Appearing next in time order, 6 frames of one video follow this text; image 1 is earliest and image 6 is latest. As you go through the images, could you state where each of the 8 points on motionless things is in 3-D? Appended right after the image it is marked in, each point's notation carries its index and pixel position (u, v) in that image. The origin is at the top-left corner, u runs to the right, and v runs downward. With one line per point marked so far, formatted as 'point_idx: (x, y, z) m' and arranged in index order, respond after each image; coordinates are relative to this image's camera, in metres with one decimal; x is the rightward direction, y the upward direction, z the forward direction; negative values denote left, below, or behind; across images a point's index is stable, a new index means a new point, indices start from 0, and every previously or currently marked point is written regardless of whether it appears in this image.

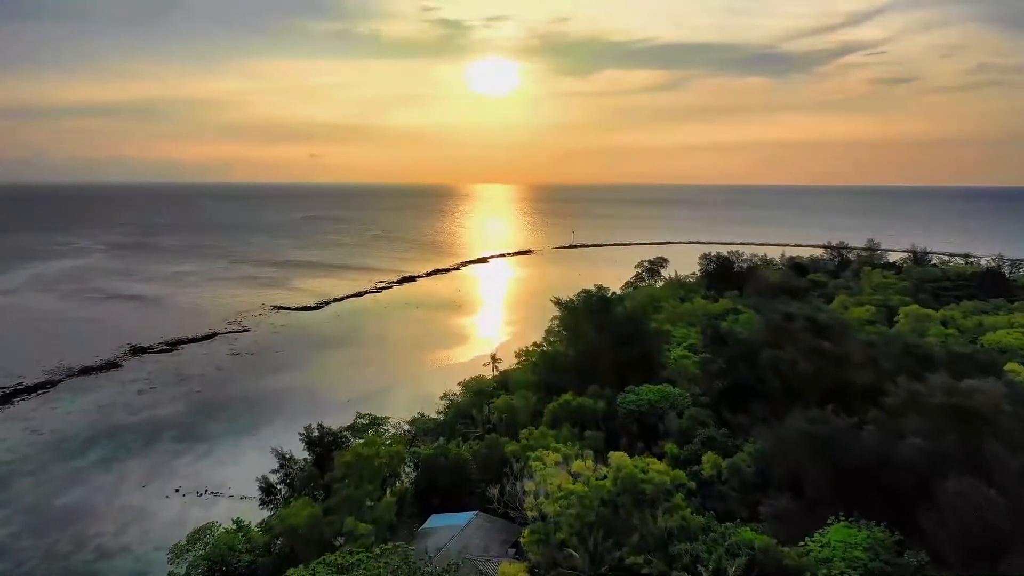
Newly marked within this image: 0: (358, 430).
0: (-4.7, -4.4, +17.7) m
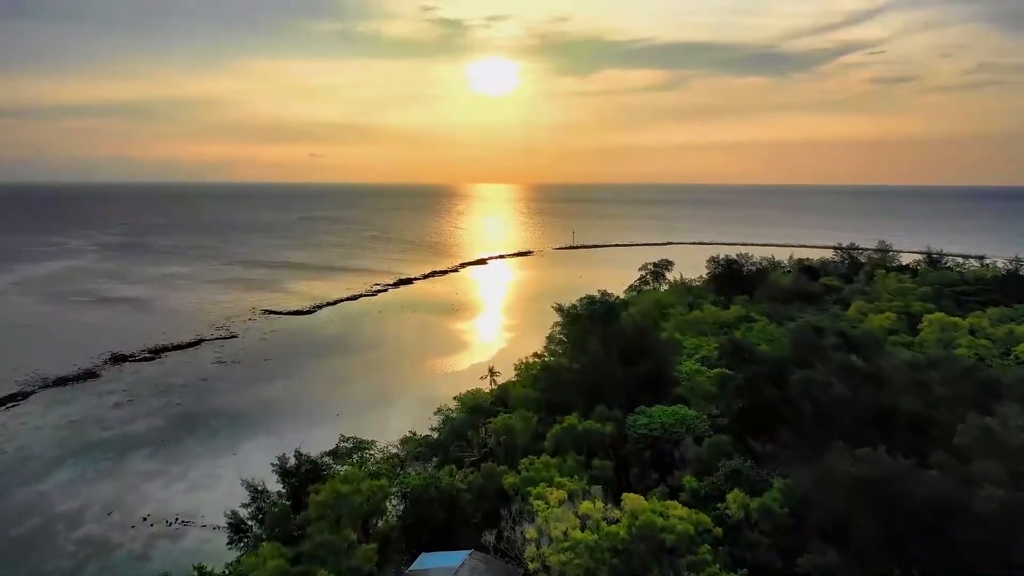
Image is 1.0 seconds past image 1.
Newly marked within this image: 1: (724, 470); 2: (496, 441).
0: (-4.7, -4.7, +16.0) m
1: (+4.5, -3.9, +12.5) m
2: (-0.5, -4.4, +16.7) m
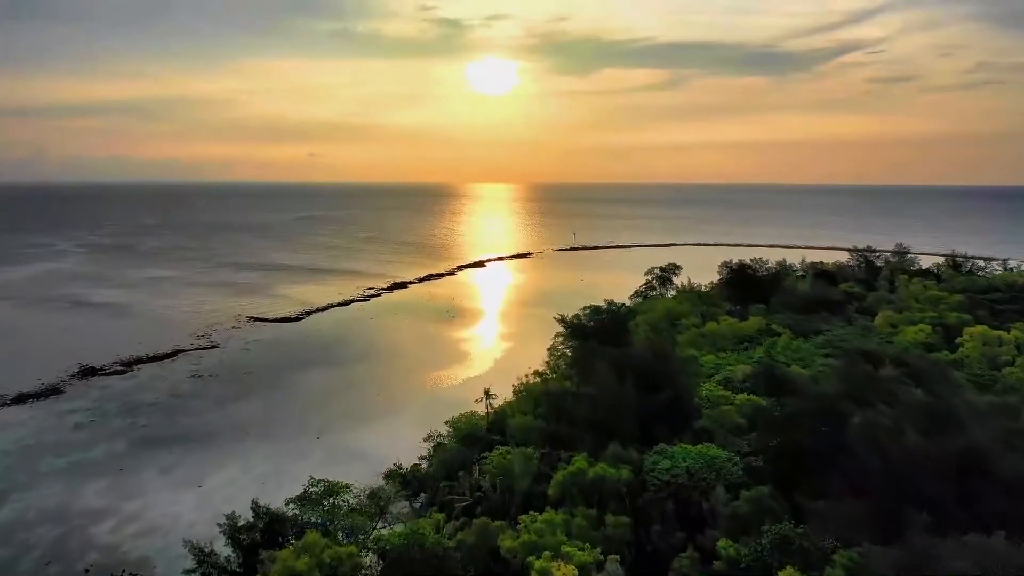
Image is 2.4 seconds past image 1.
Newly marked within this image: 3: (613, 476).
0: (-4.8, -5.1, +13.7) m
1: (+4.5, -4.3, +10.1) m
2: (-0.5, -4.8, +14.4) m
3: (+2.2, -4.1, +12.6) m
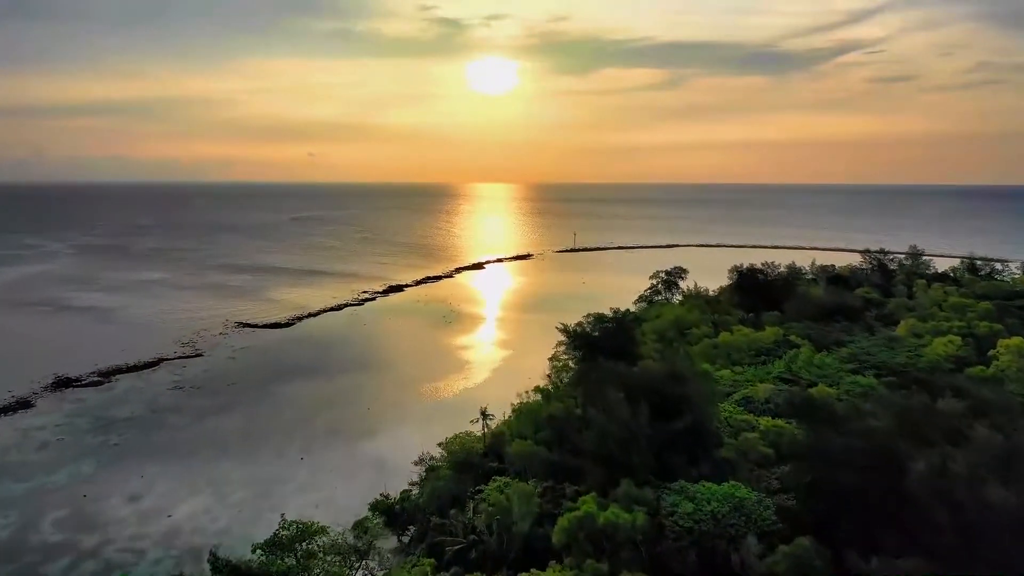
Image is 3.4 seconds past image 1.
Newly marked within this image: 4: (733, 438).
0: (-4.8, -5.4, +12.1) m
1: (+4.5, -4.7, +8.5) m
2: (-0.5, -5.2, +12.7) m
3: (+2.2, -4.4, +11.0) m
4: (+5.4, -3.7, +14.2) m
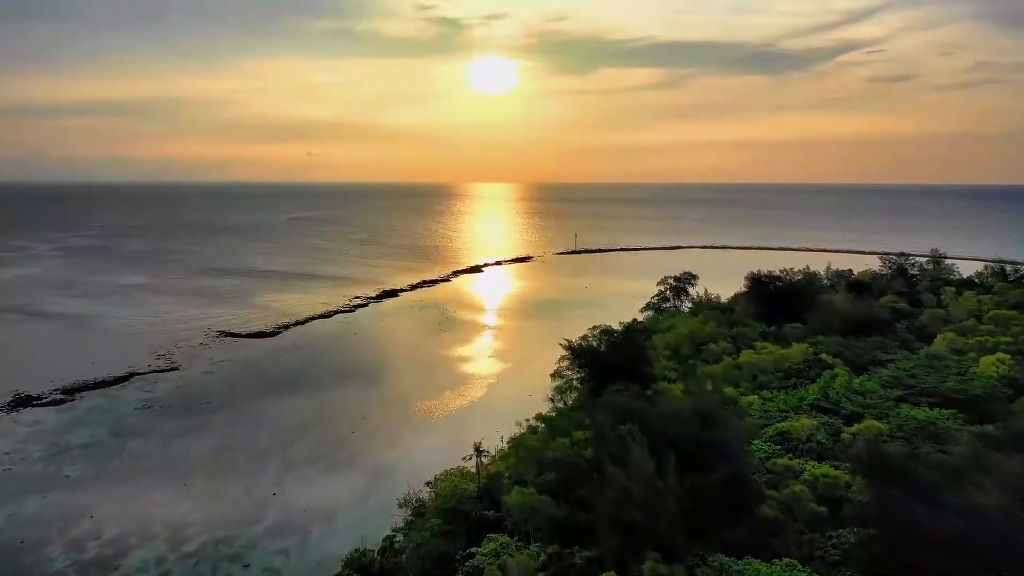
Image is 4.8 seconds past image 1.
0: (-4.8, -5.9, +9.7) m
1: (+4.4, -5.1, +6.1) m
2: (-0.6, -5.6, +10.4) m
3: (+2.1, -4.9, +8.6) m
4: (+5.4, -4.1, +11.9) m
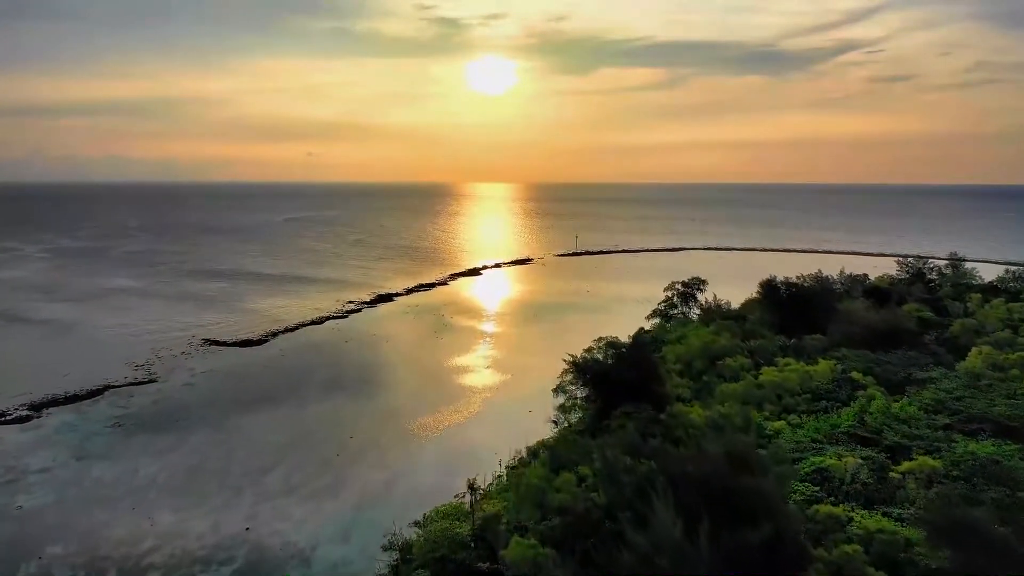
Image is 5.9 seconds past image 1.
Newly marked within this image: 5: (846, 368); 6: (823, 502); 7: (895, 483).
0: (-4.9, -6.3, +7.8) m
1: (+4.4, -5.5, +4.2) m
2: (-0.6, -6.0, +8.5) m
3: (+2.1, -5.3, +6.7) m
4: (+5.3, -4.5, +10.0) m
5: (+11.2, -2.6, +19.5) m
6: (+6.2, -4.2, +11.6) m
7: (+8.0, -4.1, +12.1) m
